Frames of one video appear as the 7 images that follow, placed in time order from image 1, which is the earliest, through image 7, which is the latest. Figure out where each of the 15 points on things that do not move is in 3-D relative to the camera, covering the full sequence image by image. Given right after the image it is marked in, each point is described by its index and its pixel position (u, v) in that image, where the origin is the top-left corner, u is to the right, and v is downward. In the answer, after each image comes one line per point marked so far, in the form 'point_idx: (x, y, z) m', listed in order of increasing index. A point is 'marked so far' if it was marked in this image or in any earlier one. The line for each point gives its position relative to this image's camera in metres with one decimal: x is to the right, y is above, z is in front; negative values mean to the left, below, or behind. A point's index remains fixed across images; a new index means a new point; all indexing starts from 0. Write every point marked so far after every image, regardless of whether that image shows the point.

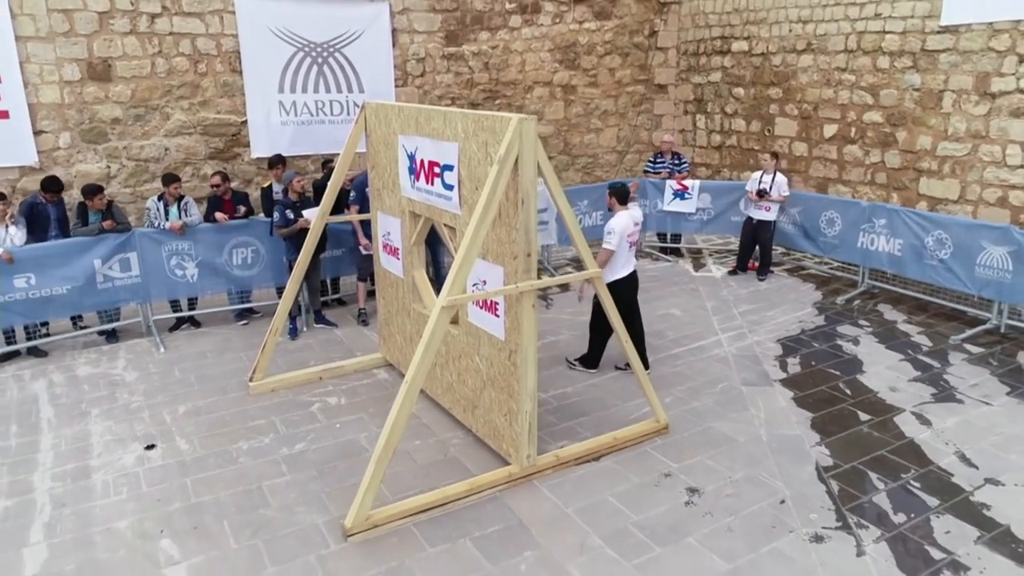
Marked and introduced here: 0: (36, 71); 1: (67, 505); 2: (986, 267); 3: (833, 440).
0: (-4.8, +2.2, +7.1) m
1: (-2.6, -1.3, +4.2) m
2: (+4.4, +0.2, +6.6) m
3: (+2.2, -1.0, +4.8) m
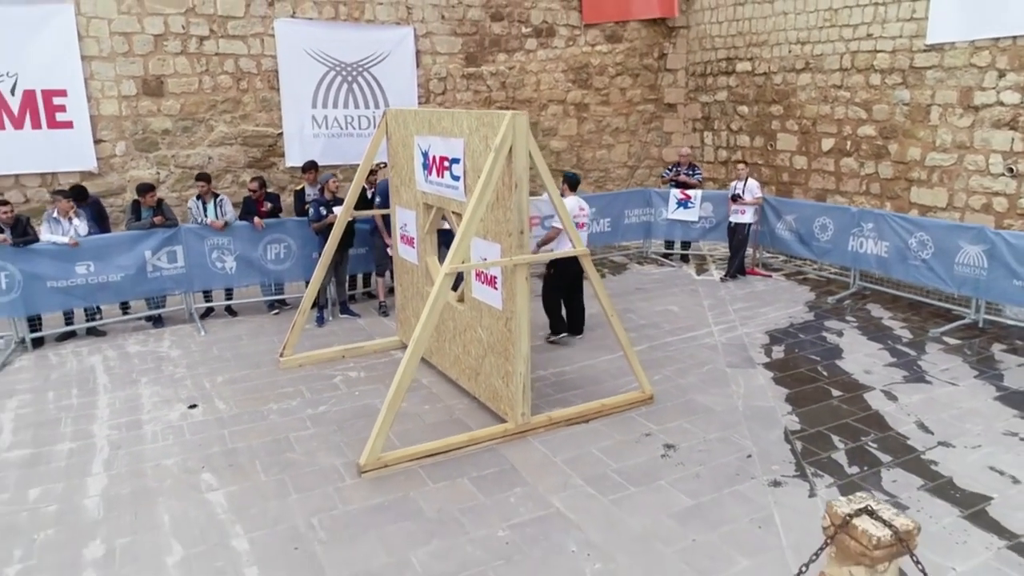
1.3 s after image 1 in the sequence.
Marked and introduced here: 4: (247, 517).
0: (-4.6, +2.3, +8.0) m
1: (-2.7, -1.1, +4.8) m
2: (+4.4, +0.2, +7.0) m
3: (+2.2, -0.9, +5.3) m
4: (-1.5, -1.3, +4.0) m
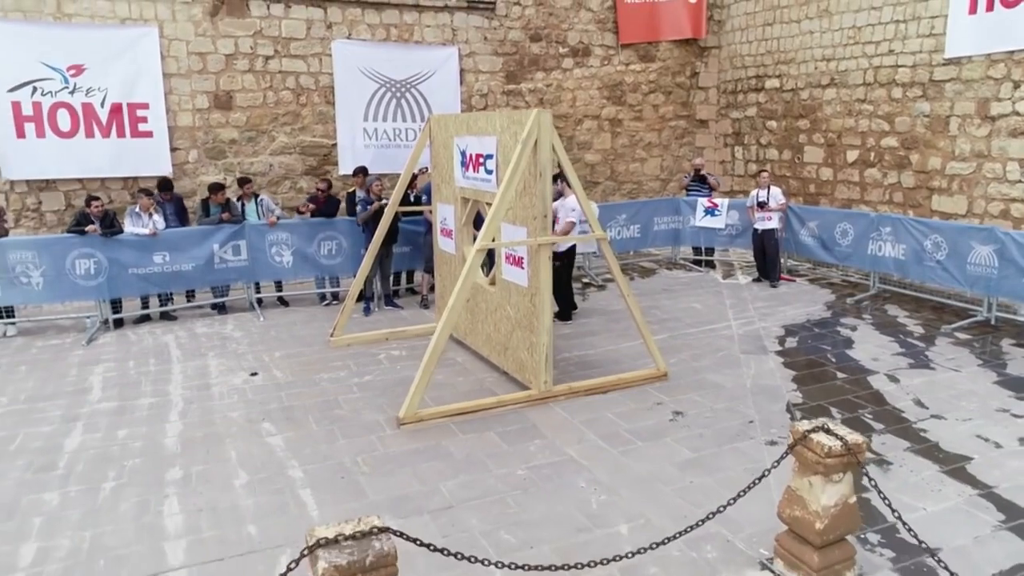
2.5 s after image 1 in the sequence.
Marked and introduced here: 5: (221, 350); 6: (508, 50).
0: (-4.2, +2.3, +8.9) m
1: (-2.5, -0.9, +5.5) m
2: (+4.8, +0.2, +7.3) m
3: (+2.4, -0.8, +5.7) m
4: (-1.4, -1.1, +4.6) m
5: (-2.8, -0.6, +6.8) m
6: (-0.1, +3.6, +10.7) m
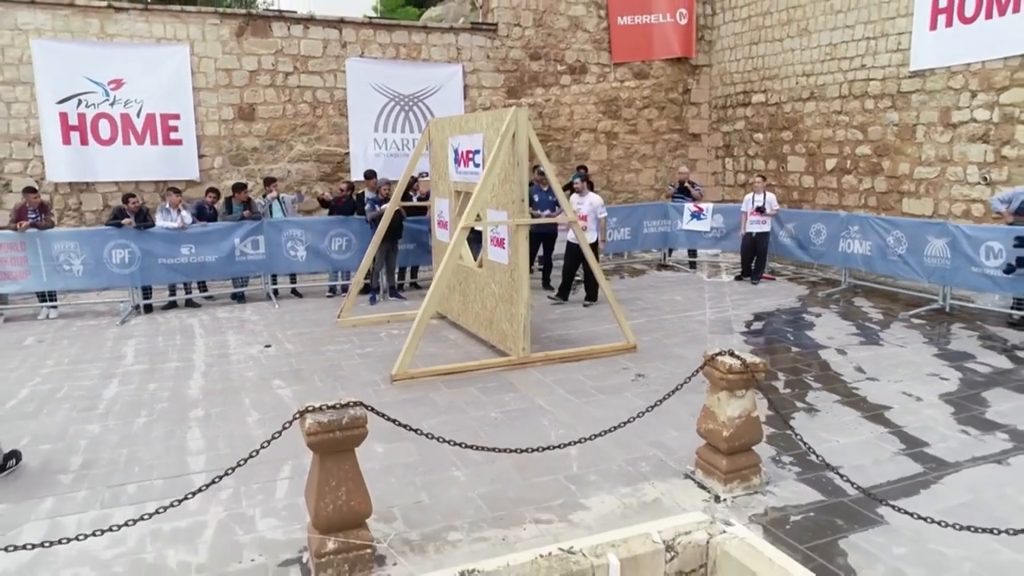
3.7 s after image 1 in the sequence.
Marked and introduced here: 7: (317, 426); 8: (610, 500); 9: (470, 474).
0: (-4.3, +2.4, +9.9) m
1: (-2.6, -0.7, +6.3) m
2: (+4.7, +0.3, +7.9) m
3: (+2.2, -0.6, +6.3) m
4: (-1.6, -0.9, +5.4) m
5: (-2.9, -0.4, +7.6) m
6: (0.0, +3.6, +11.6) m
7: (-0.8, -0.6, +3.0) m
8: (+0.5, -1.1, +3.8) m
9: (-0.2, -1.1, +4.1) m
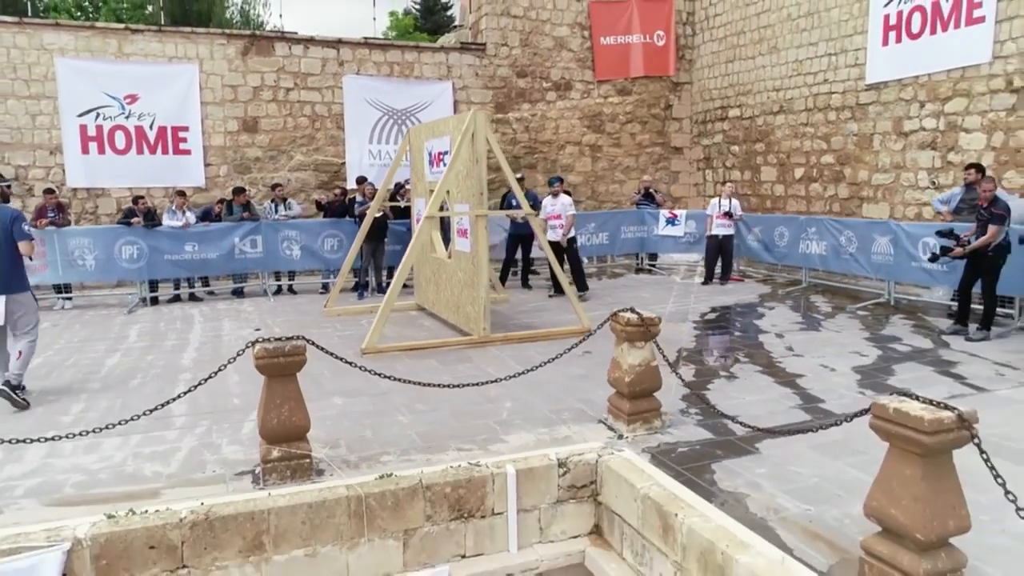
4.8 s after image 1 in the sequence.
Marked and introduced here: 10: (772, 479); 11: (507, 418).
0: (-4.5, +2.4, +10.7) m
1: (-3.0, -0.5, +7.0) m
2: (+4.3, +0.4, +8.4) m
3: (+1.9, -0.5, +6.9) m
4: (-1.9, -0.7, +6.0) m
5: (-3.2, -0.3, +8.3) m
6: (-0.2, +3.5, +12.3) m
7: (-1.3, -0.3, +3.6) m
8: (+0.1, -0.9, +4.4) m
9: (-0.7, -0.9, +4.7) m
10: (+1.4, -1.0, +3.7) m
11: (0.0, -0.9, +4.7) m
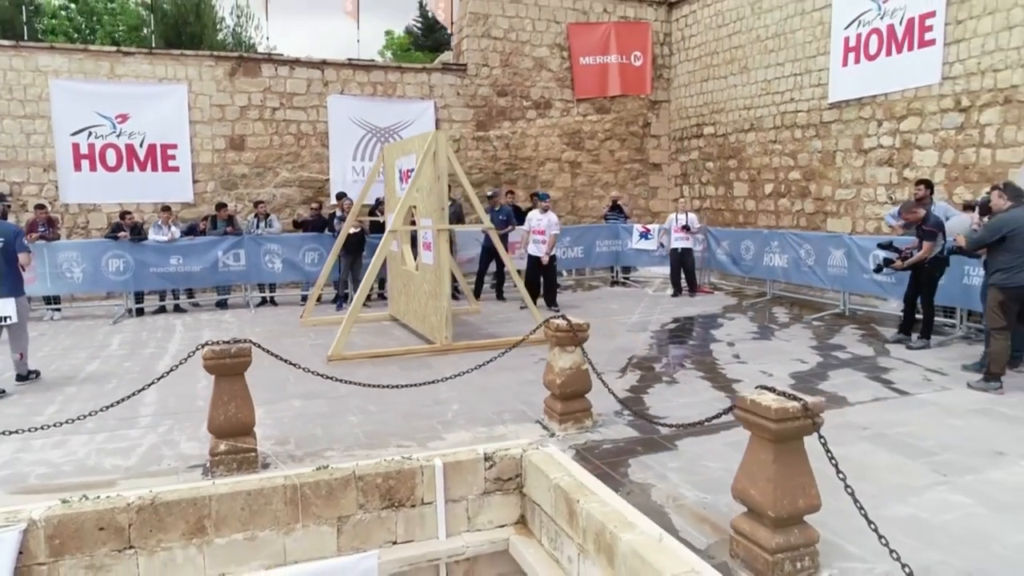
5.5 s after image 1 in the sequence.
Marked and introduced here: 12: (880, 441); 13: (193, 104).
0: (-4.9, +2.3, +11.1) m
1: (-3.4, -0.7, +7.3) m
2: (+4.0, +0.3, +8.8) m
3: (+1.5, -0.6, +7.2) m
4: (-2.3, -0.8, +6.4) m
5: (-3.6, -0.5, +8.6) m
6: (-0.6, +3.3, +12.7) m
7: (-1.7, -0.4, +4.0) m
8: (-0.3, -1.0, +4.7) m
9: (-1.1, -0.9, +5.0) m
10: (+1.0, -1.0, +4.0) m
11: (-0.4, -0.9, +5.0) m
12: (+2.3, -1.0, +4.5) m
13: (-4.9, +2.8, +11.0) m
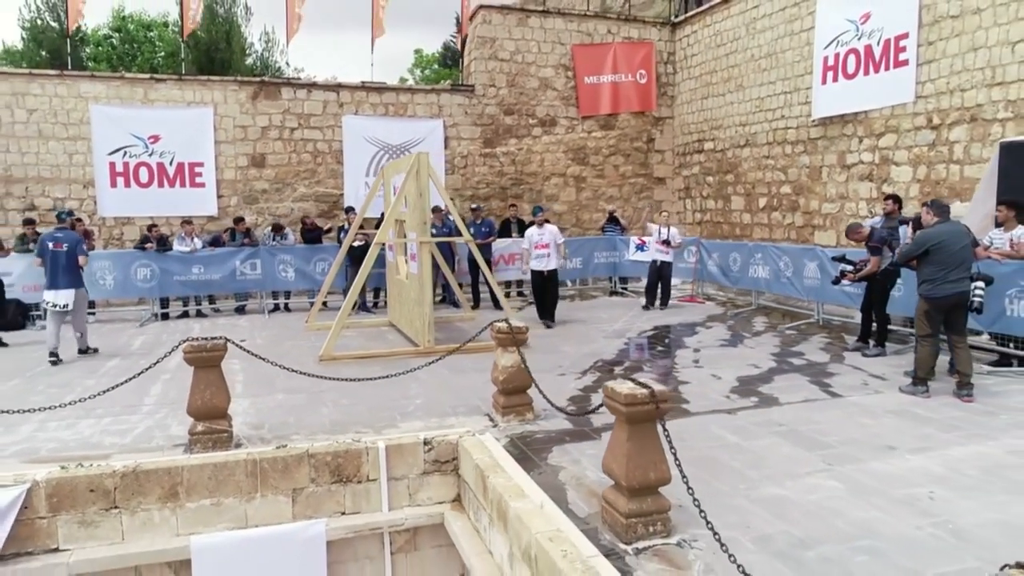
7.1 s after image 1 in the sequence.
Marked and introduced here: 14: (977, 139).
0: (-4.9, +2.1, +12.0) m
1: (-3.6, -0.7, +8.1) m
2: (+3.8, +0.1, +9.1) m
3: (+1.2, -0.7, +7.7) m
4: (-2.6, -0.8, +7.1) m
5: (-3.7, -0.6, +9.4) m
6: (-0.5, +3.1, +13.4) m
7: (-2.1, -0.4, +4.7) m
8: (-0.7, -1.0, +5.3) m
9: (-1.4, -1.0, +5.7) m
10: (+0.5, -1.1, +4.6) m
11: (-0.8, -1.0, +5.6) m
12: (+1.9, -1.0, +5.0) m
13: (-4.9, +2.7, +11.9) m
14: (+5.4, +1.7, +8.3) m
